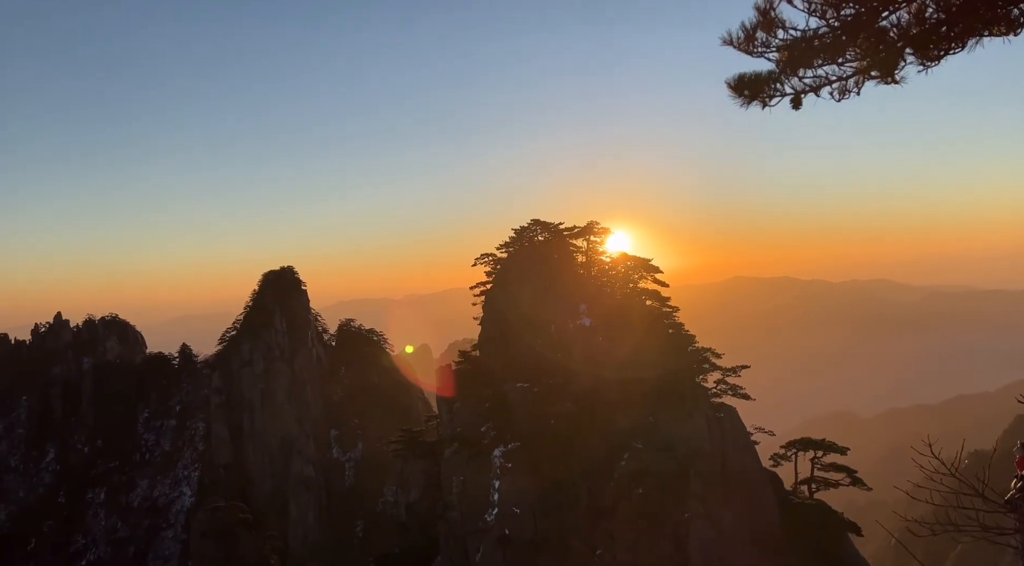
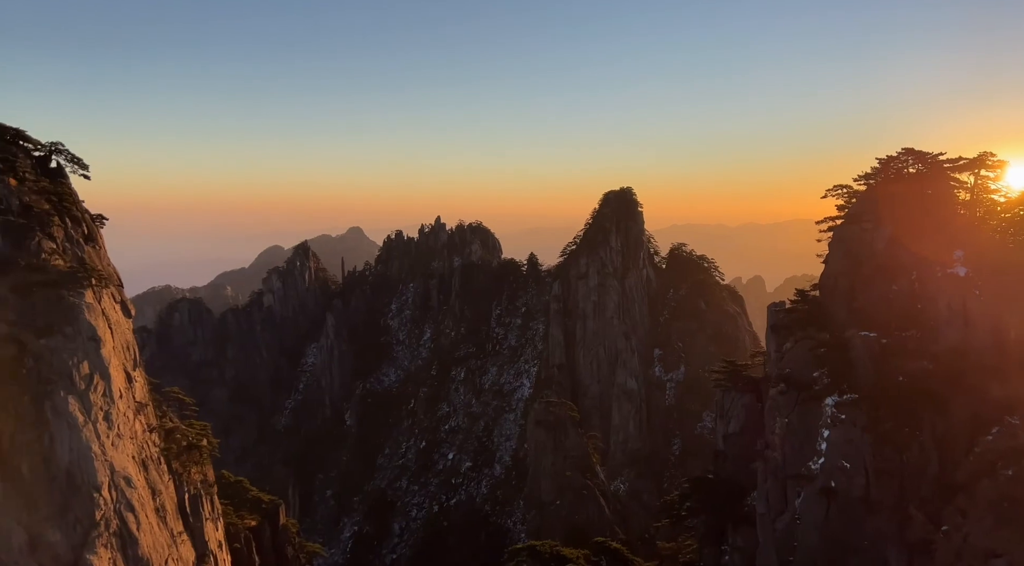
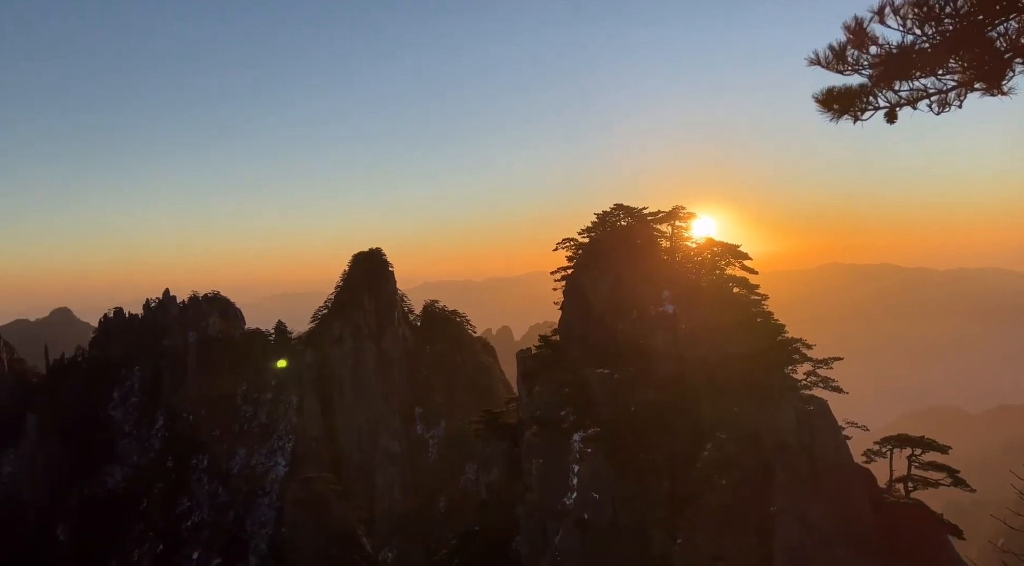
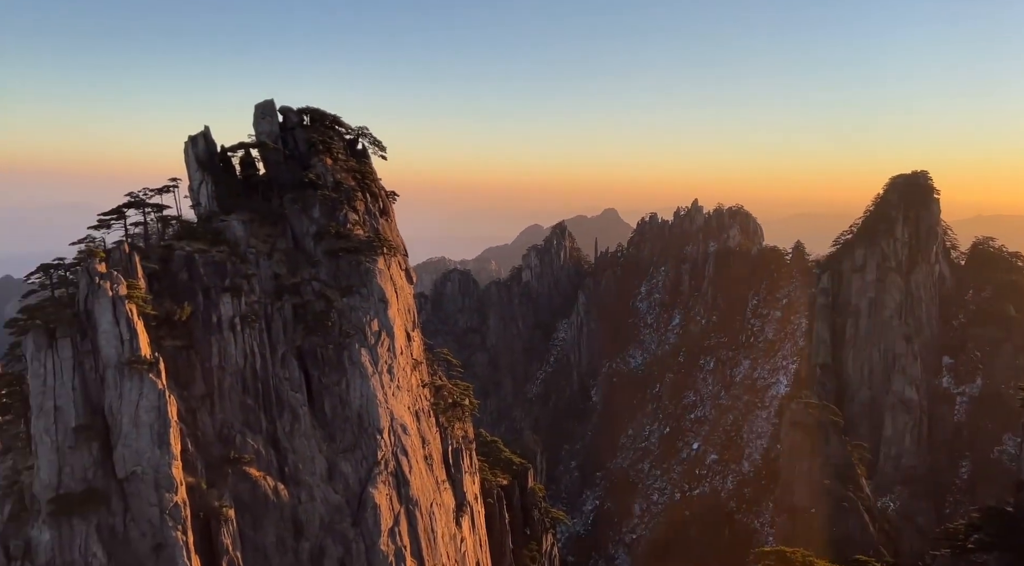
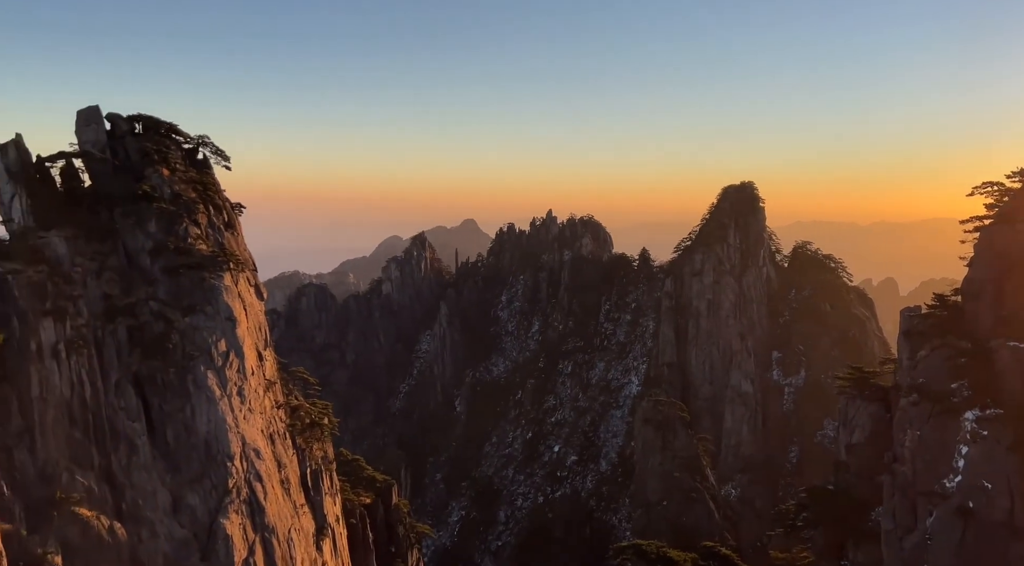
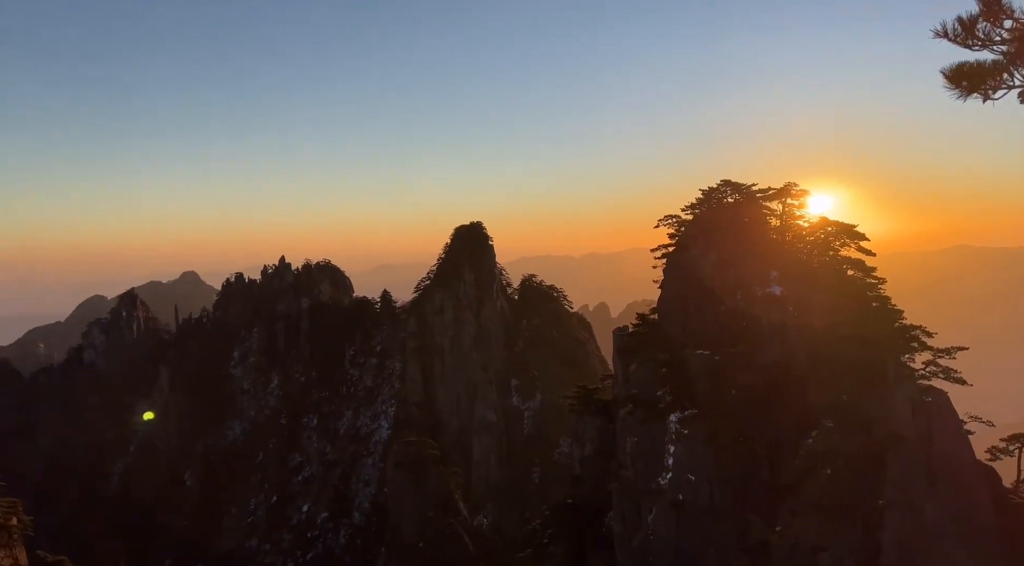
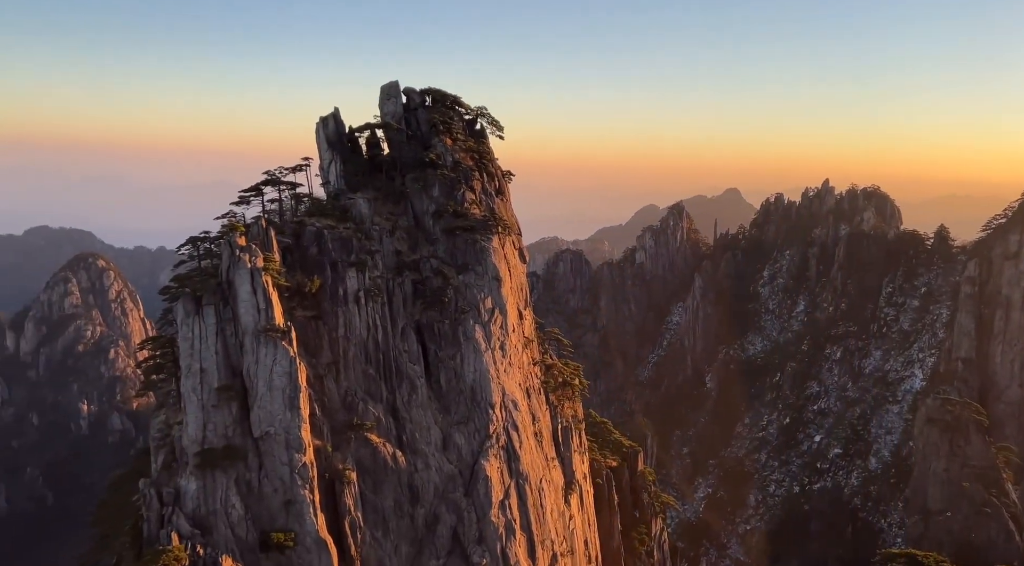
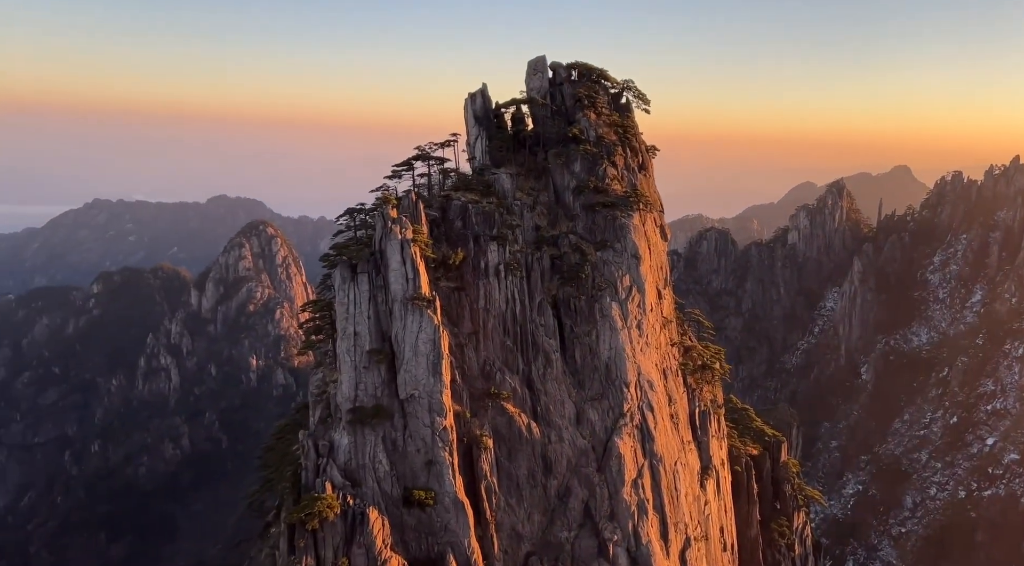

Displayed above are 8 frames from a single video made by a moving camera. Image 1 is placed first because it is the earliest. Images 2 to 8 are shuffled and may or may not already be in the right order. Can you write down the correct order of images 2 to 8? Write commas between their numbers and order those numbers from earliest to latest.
3, 6, 2, 5, 4, 7, 8
